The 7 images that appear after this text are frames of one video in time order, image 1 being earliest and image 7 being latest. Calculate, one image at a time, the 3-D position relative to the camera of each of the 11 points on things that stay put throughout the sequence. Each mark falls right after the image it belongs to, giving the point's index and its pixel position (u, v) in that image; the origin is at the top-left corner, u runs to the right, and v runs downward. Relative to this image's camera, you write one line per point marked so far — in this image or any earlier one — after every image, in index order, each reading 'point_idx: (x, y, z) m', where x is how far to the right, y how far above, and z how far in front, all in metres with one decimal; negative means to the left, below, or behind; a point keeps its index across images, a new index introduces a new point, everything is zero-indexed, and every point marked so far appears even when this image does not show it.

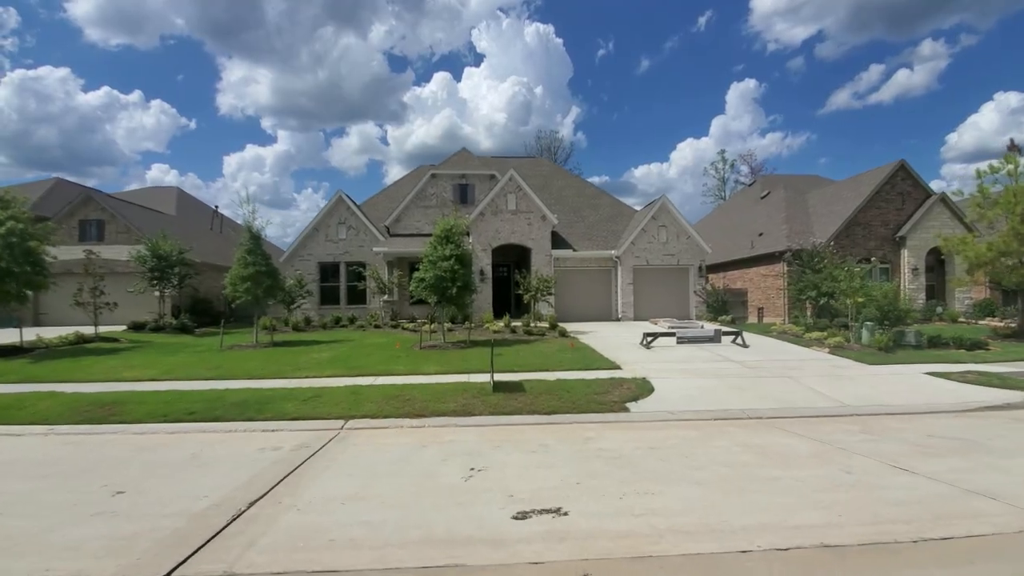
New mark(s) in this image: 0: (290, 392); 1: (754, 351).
0: (-4.5, -2.1, +10.2) m
1: (+7.3, -1.9, +15.0) m
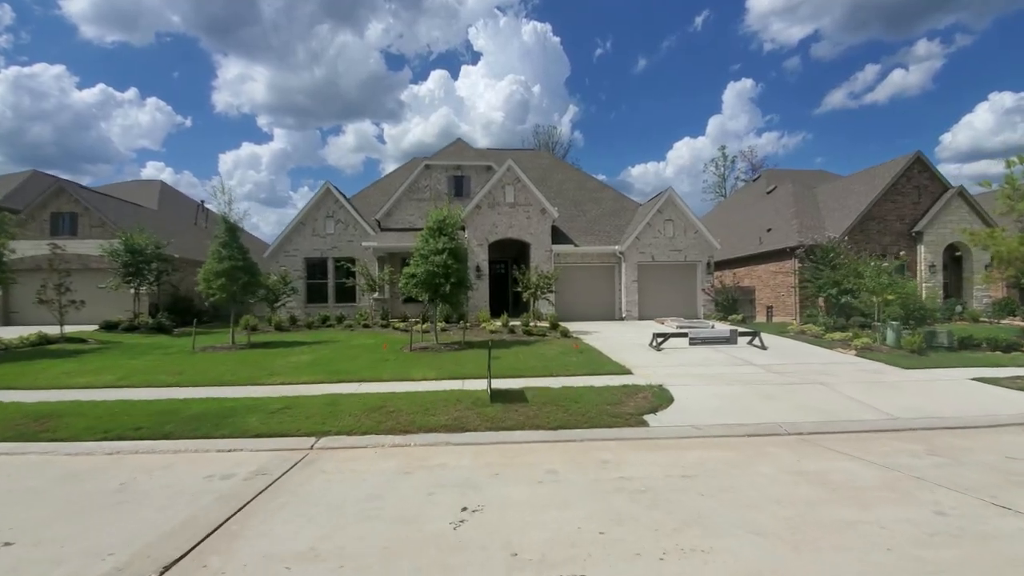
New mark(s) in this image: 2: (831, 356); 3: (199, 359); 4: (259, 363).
0: (-4.5, -2.1, +8.8) m
1: (+7.2, -1.8, +13.8) m
2: (+8.5, -1.9, +13.4) m
3: (-8.4, -1.9, +13.4) m
4: (-6.4, -1.9, +12.6) m
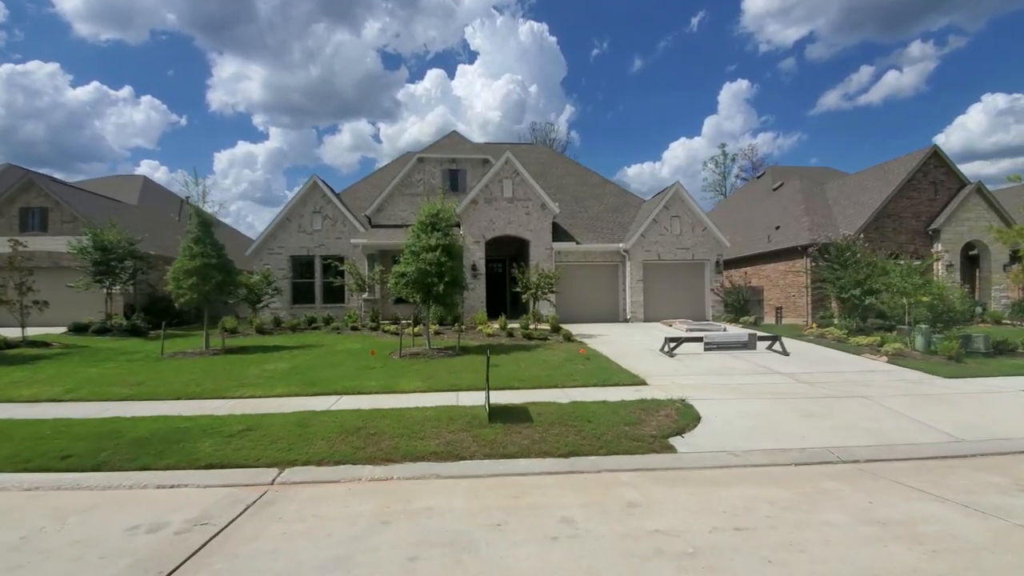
0: (-4.5, -2.1, +7.6) m
1: (+7.2, -1.8, +12.6) m
2: (+8.5, -1.9, +12.2) m
3: (-8.4, -1.9, +12.1) m
4: (-6.4, -1.9, +11.3) m
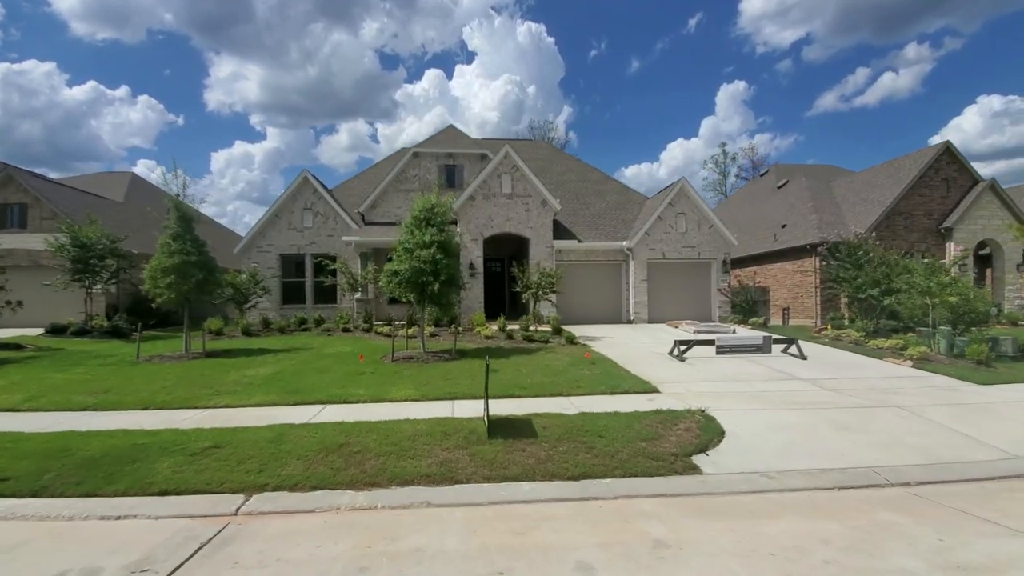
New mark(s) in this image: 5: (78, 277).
0: (-4.5, -2.0, +6.7) m
1: (+7.2, -1.8, +11.8) m
2: (+8.5, -1.9, +11.4) m
3: (-8.4, -1.9, +11.2) m
4: (-6.4, -1.9, +10.4) m
5: (-15.9, +0.4, +18.3) m
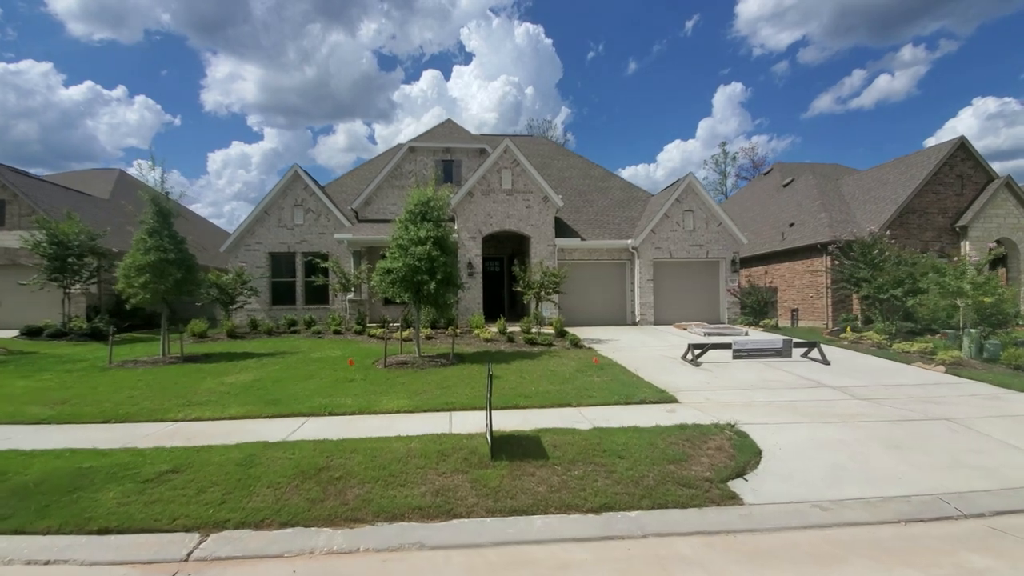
0: (-4.4, -2.0, +5.8) m
1: (+7.3, -1.8, +10.9) m
2: (+8.6, -1.9, +10.6) m
3: (-8.3, -1.9, +10.3) m
4: (-6.3, -1.9, +9.5) m
5: (-15.9, +0.4, +17.3) m
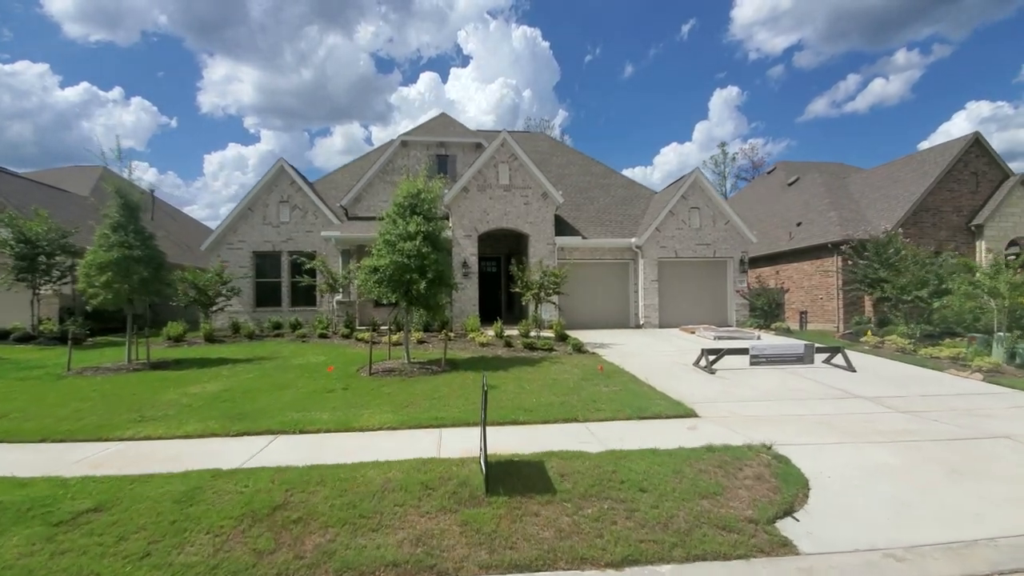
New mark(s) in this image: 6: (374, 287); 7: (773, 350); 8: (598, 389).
0: (-4.4, -2.0, +4.8) m
1: (+7.2, -1.8, +10.0) m
2: (+8.5, -1.9, +9.7) m
3: (-8.4, -1.9, +9.2) m
4: (-6.3, -1.9, +8.4) m
5: (-15.9, +0.4, +16.3) m
6: (-3.1, 0.0, +11.4) m
7: (+5.6, -1.3, +10.8) m
8: (+1.5, -1.8, +8.9) m
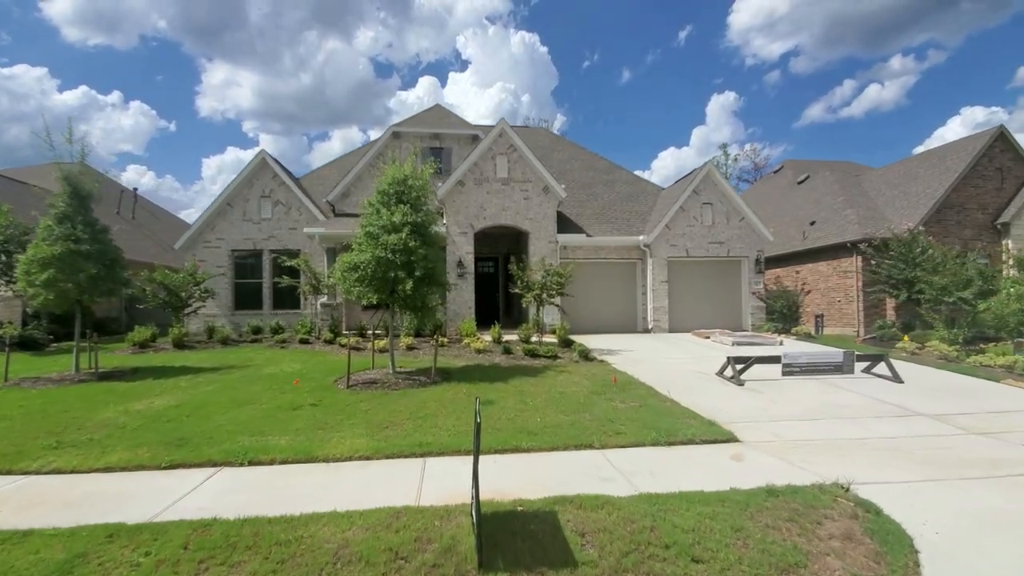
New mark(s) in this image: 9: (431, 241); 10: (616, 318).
0: (-4.4, -1.9, +3.4) m
1: (+7.2, -1.8, +8.7) m
2: (+8.5, -1.8, +8.4) m
3: (-8.4, -1.8, +7.9) m
4: (-6.3, -1.8, +7.1) m
5: (-16.0, +0.4, +14.9) m
6: (-3.1, 0.0, +10.0) m
7: (+5.6, -1.3, +9.5) m
8: (+1.5, -1.8, +7.5) m
9: (-1.7, +1.0, +10.5) m
10: (+3.8, -1.1, +18.0) m
